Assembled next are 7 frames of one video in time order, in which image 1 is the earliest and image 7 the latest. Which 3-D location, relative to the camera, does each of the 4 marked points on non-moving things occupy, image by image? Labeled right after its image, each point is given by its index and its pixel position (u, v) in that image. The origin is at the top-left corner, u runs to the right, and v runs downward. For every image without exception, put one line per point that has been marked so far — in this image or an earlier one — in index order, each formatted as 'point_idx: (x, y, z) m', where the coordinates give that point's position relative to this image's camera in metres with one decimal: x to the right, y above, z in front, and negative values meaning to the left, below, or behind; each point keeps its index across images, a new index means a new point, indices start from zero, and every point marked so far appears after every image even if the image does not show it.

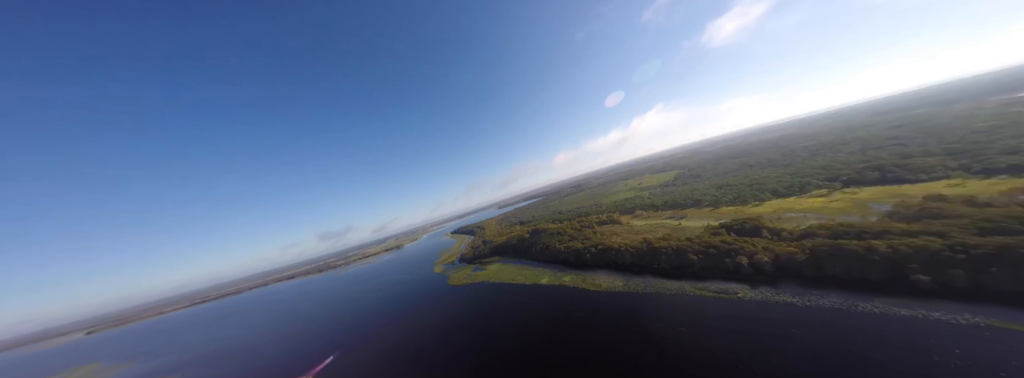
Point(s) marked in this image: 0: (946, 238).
0: (+27.3, -3.0, +15.4) m
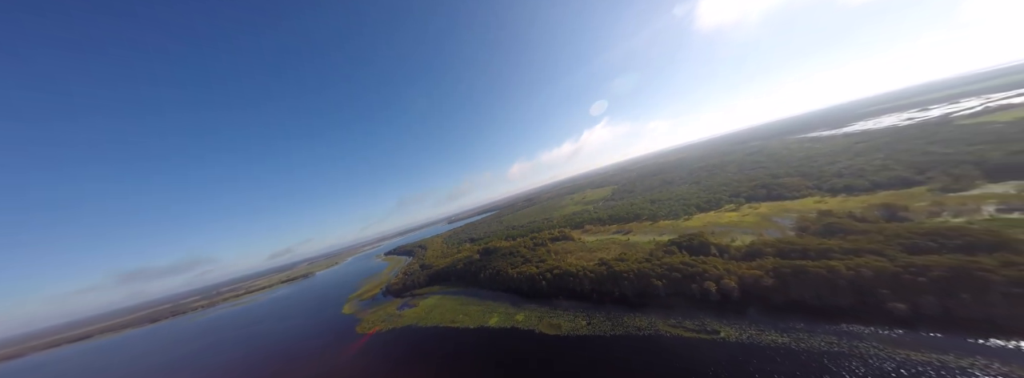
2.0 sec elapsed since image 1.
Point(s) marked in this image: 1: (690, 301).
0: (+24.1, -4.4, +15.9) m
1: (+13.9, -8.7, +19.1) m
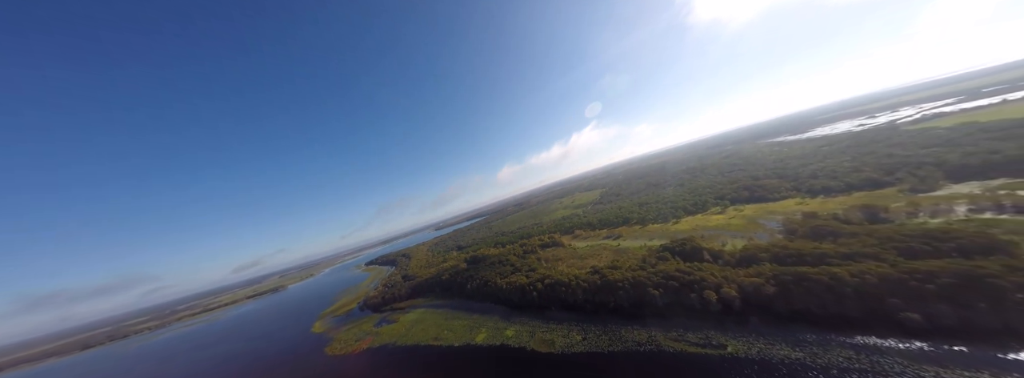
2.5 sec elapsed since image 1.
0: (+23.4, -4.5, +15.4) m
1: (+13.1, -9.0, +18.1) m
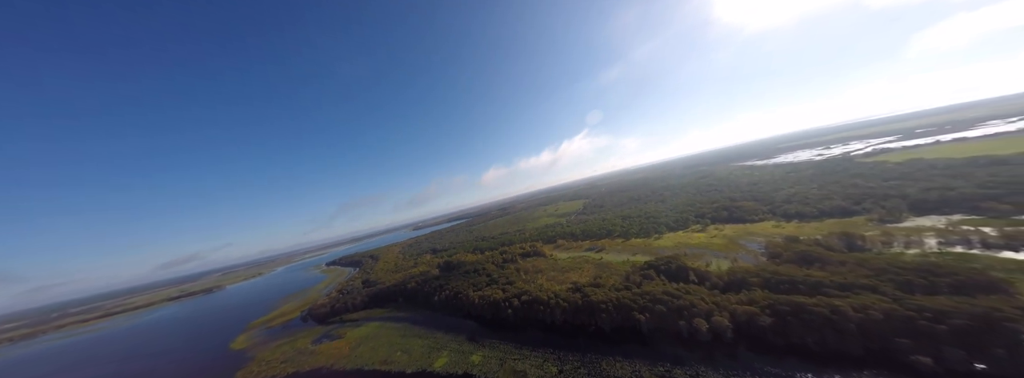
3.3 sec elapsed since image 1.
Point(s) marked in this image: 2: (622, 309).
0: (+21.7, -6.1, +14.3) m
1: (+10.9, -10.0, +16.2) m
2: (+8.3, -8.9, +18.4) m
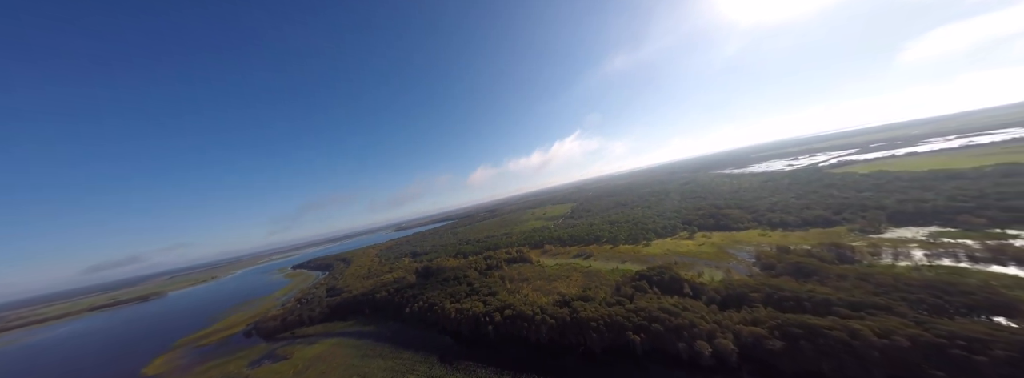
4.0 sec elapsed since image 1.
0: (+20.5, -6.7, +12.9) m
1: (+9.6, -10.2, +14.3) m
2: (+6.9, -9.2, +16.3) m
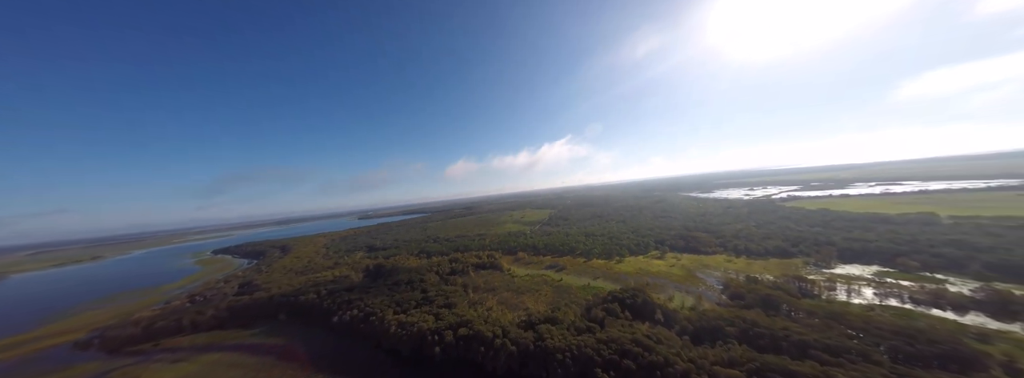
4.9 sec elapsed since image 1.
0: (+18.1, -8.7, +11.9) m
1: (+6.8, -11.2, +12.4) m
2: (+4.0, -9.8, +14.2) m
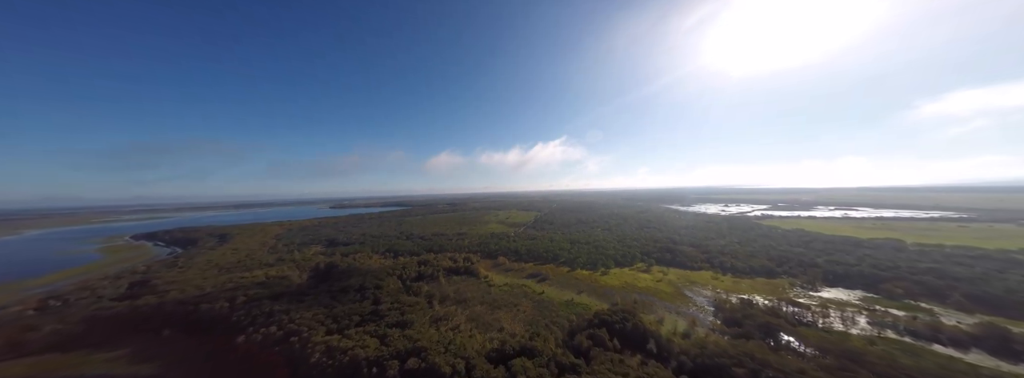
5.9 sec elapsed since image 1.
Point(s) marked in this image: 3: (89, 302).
0: (+16.3, -9.7, +9.2) m
1: (+4.9, -11.3, +9.1) m
2: (+2.1, -9.8, +10.8) m
3: (-27.7, -8.2, +18.2) m
